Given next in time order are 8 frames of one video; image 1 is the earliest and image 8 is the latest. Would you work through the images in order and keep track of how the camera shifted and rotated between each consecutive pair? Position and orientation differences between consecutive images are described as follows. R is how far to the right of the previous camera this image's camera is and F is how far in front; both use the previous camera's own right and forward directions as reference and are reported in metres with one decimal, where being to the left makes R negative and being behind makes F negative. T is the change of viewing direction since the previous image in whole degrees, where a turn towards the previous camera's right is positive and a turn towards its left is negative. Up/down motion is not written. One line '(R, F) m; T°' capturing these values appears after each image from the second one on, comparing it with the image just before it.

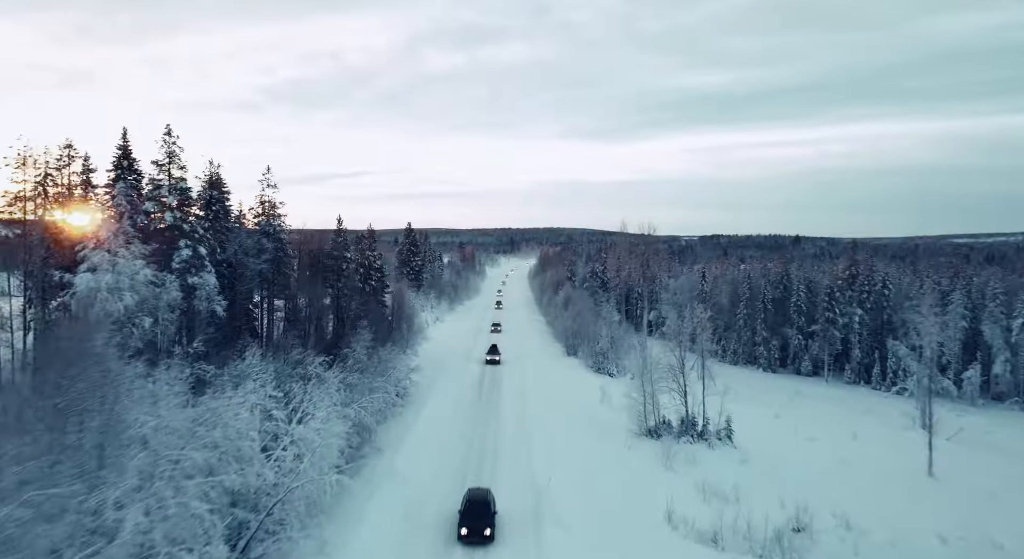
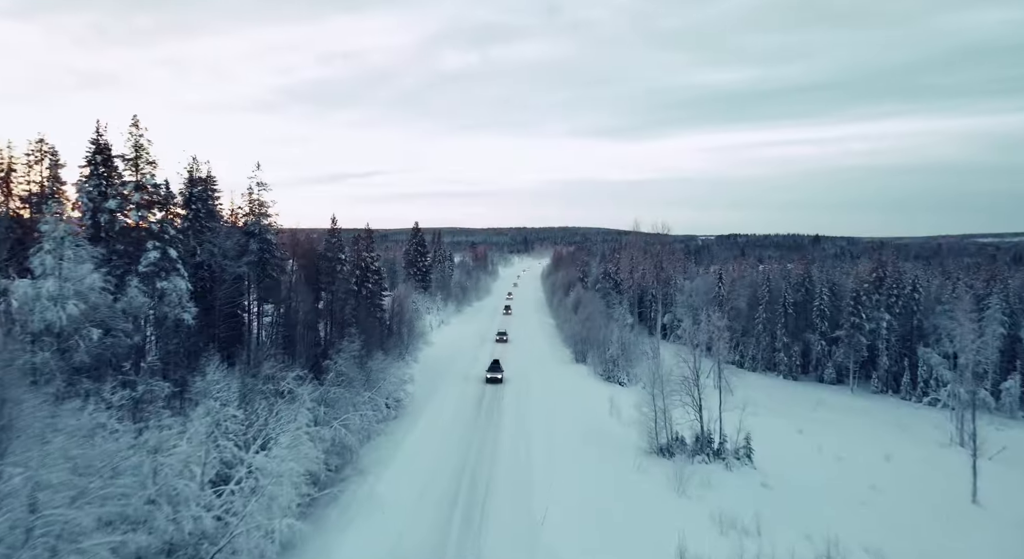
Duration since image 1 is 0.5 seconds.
(+0.9, +2.8) m; -1°
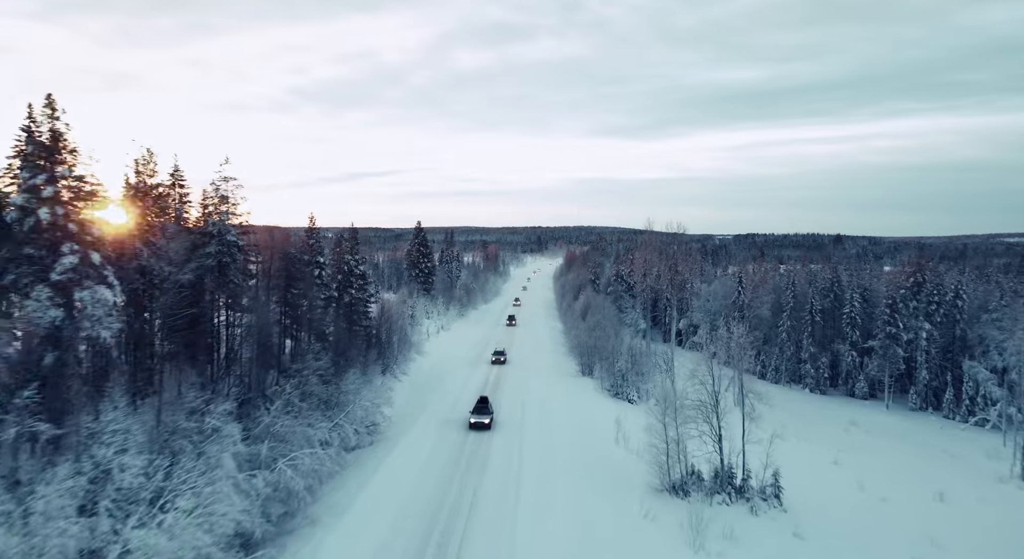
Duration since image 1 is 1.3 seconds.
(+1.3, +4.7) m; -1°
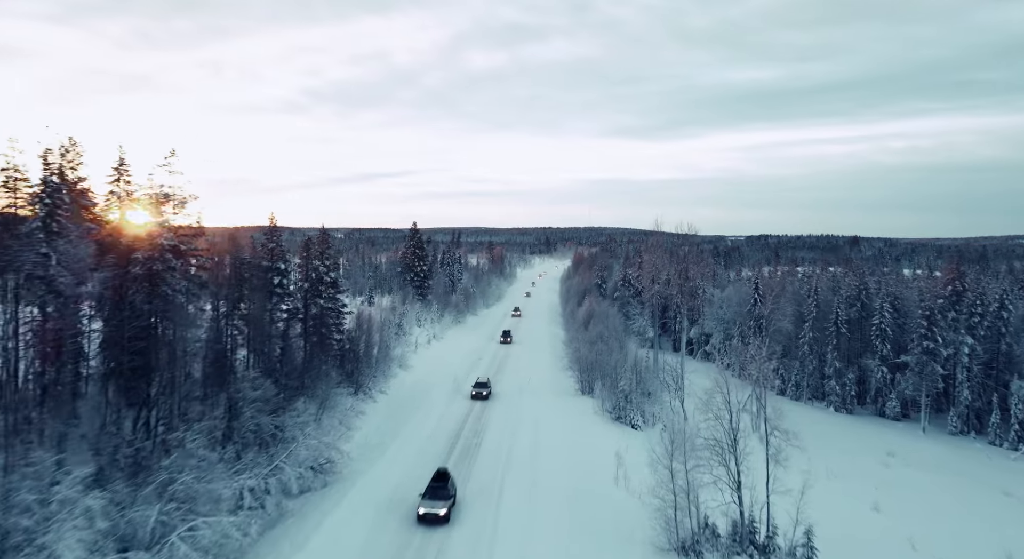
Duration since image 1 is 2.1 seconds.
(+1.4, +5.1) m; -1°
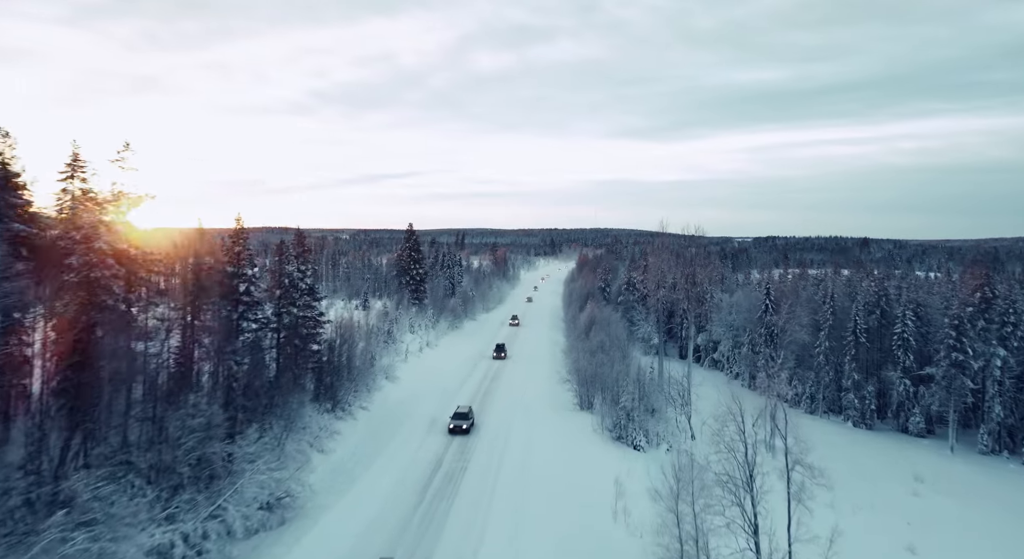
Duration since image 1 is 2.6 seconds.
(+0.9, +3.4) m; -1°
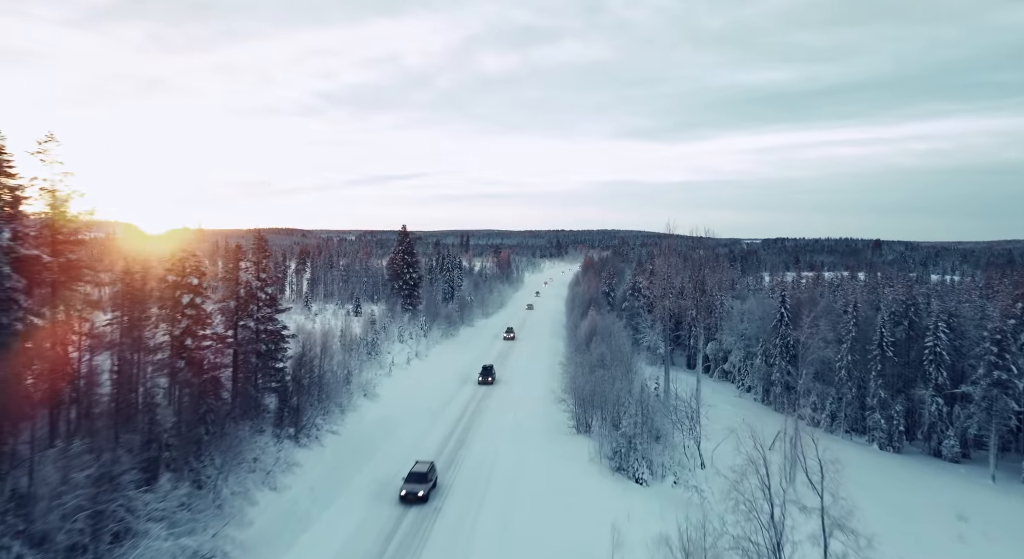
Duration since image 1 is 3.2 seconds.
(+1.1, +4.3) m; -1°
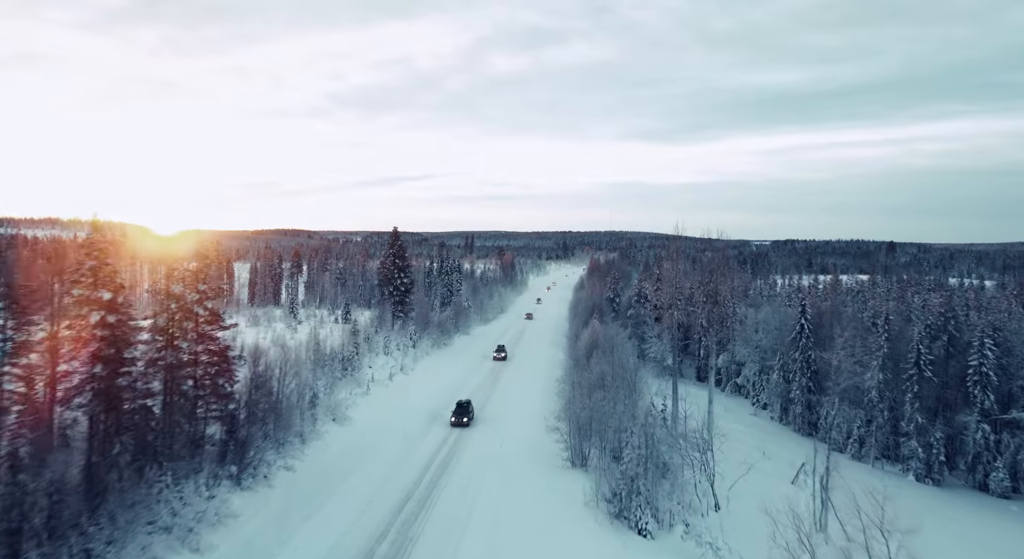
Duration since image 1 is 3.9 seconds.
(+1.2, +4.9) m; -1°
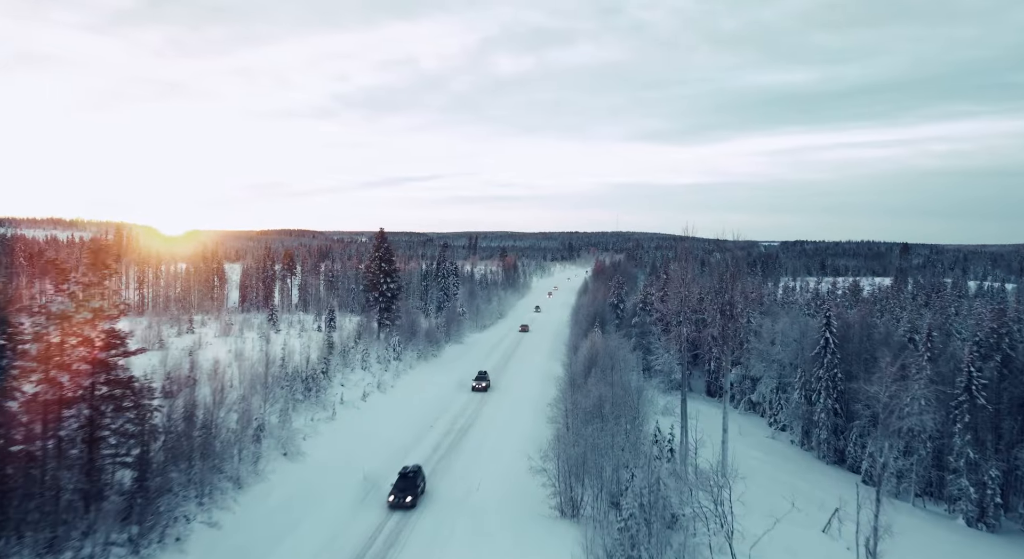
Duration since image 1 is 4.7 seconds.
(+1.4, +5.6) m; -1°
